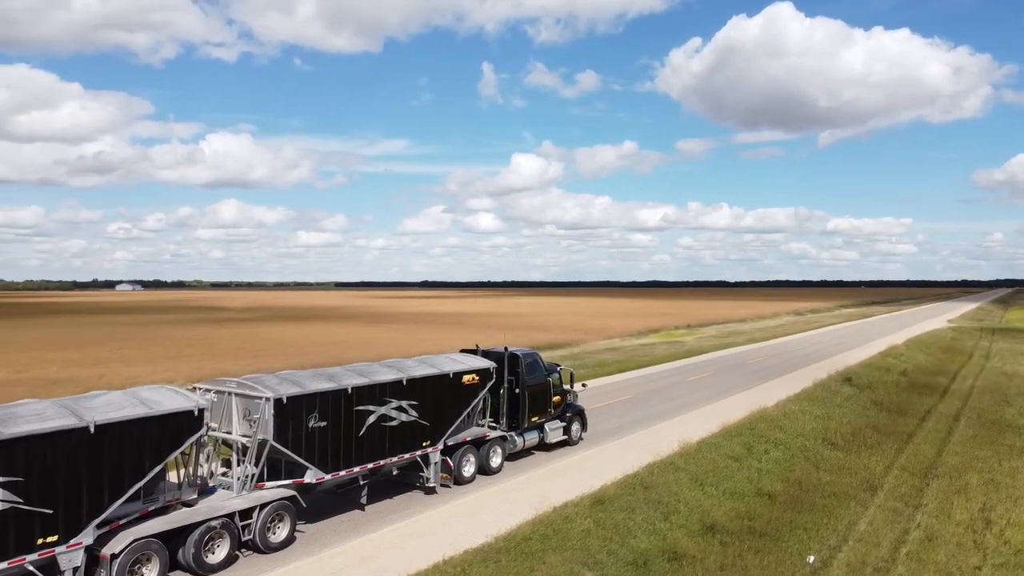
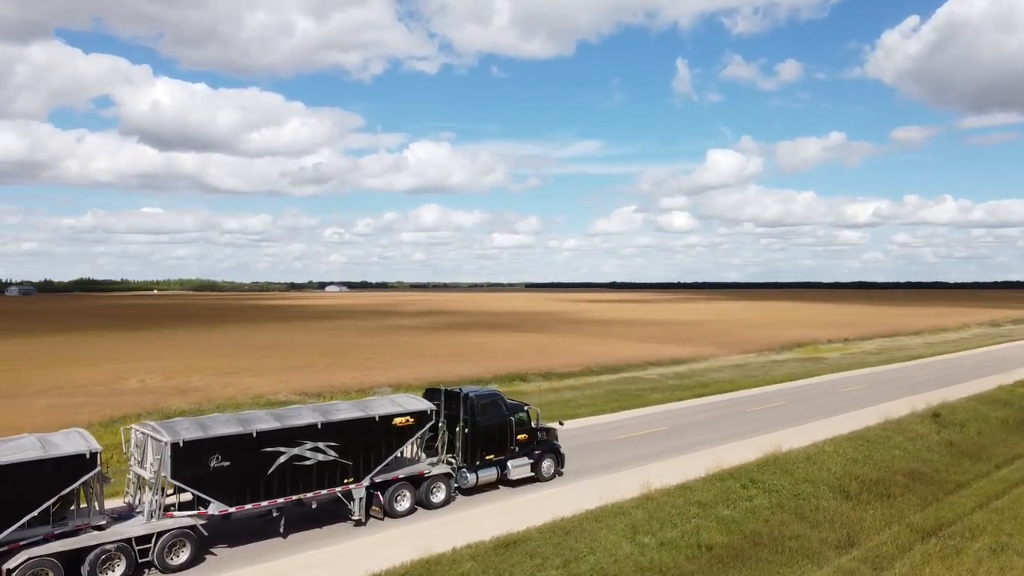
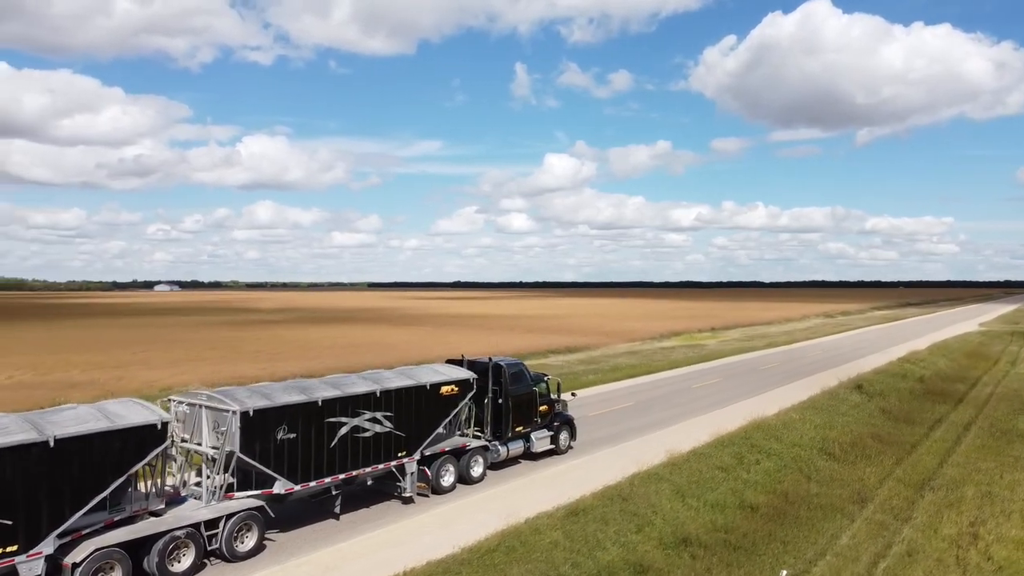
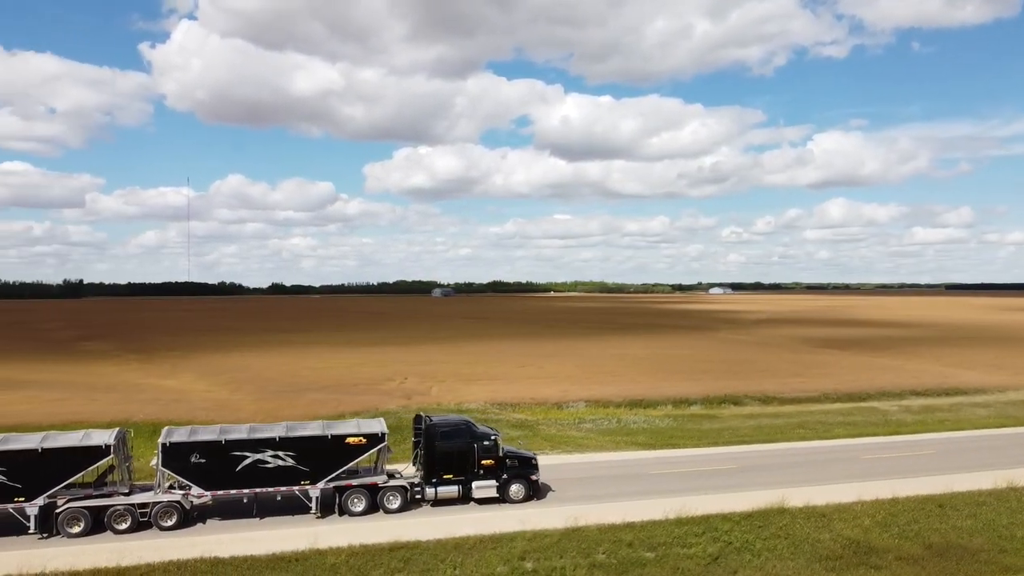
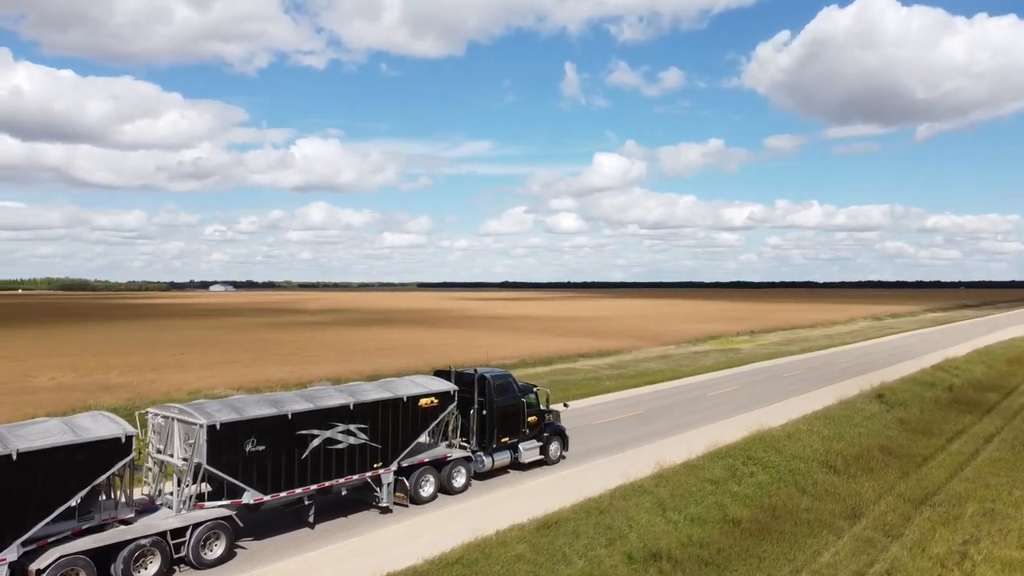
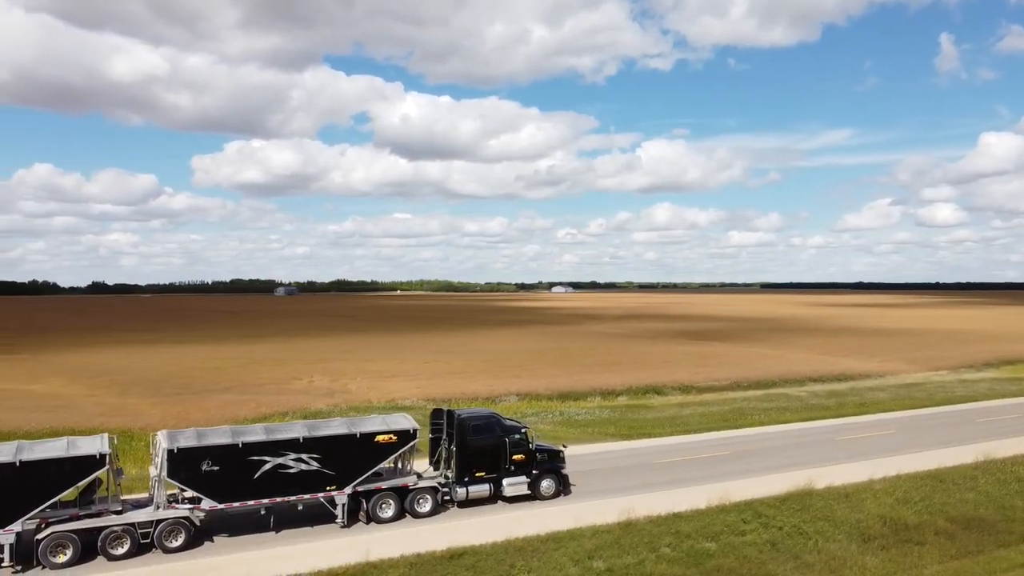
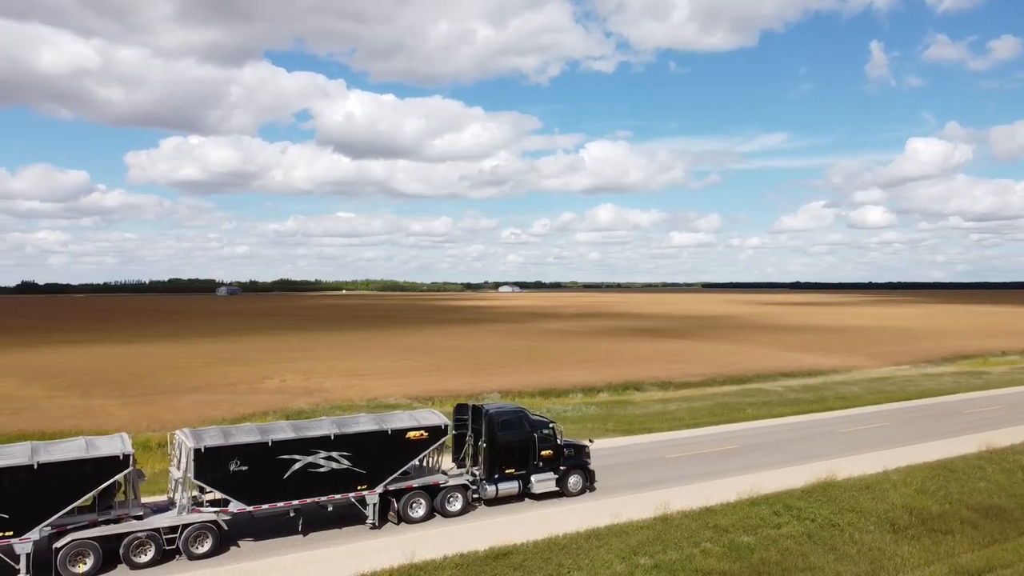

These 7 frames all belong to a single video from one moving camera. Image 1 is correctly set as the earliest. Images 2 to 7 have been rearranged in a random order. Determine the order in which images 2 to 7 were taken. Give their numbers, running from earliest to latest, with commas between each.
3, 5, 2, 7, 6, 4
